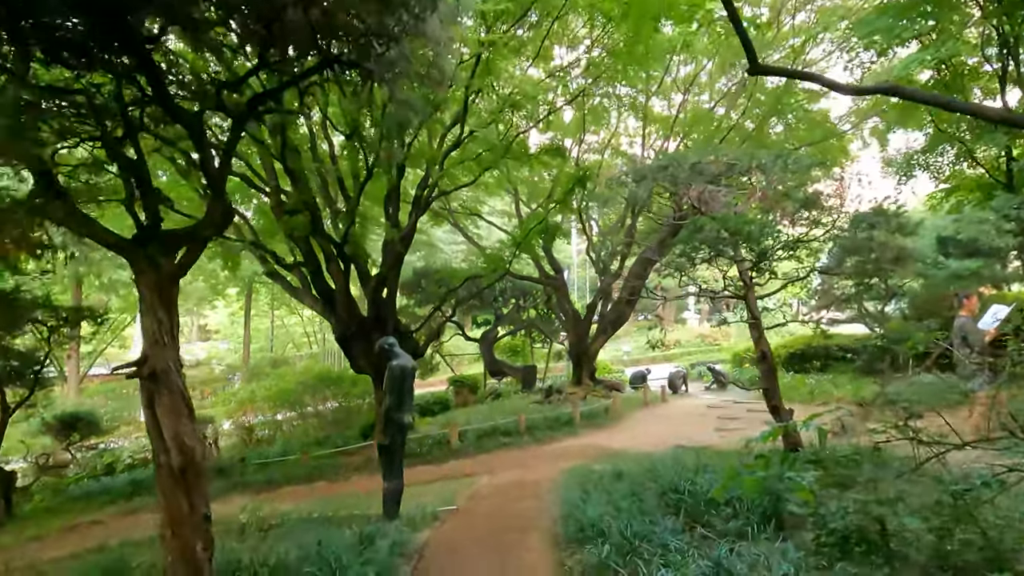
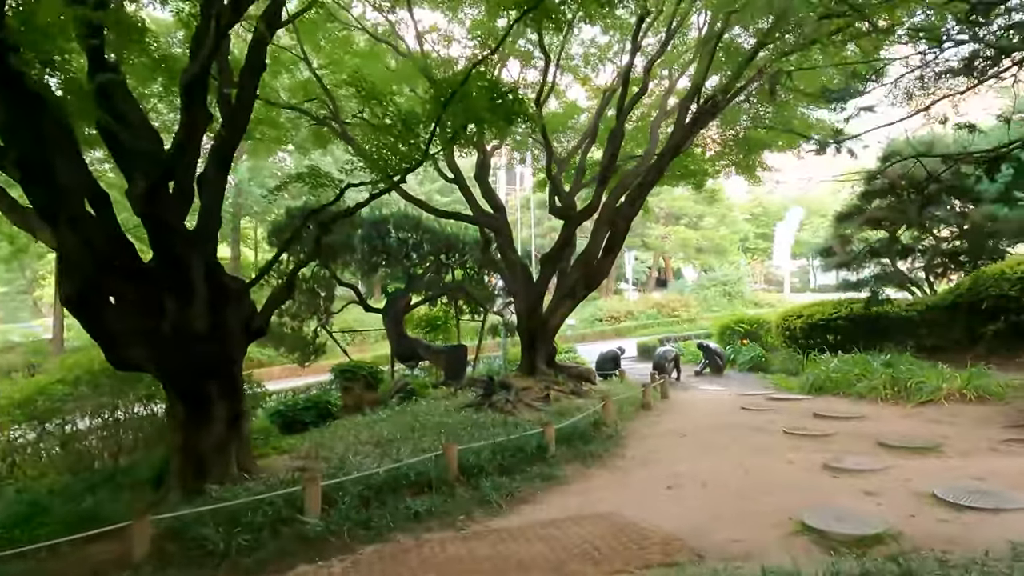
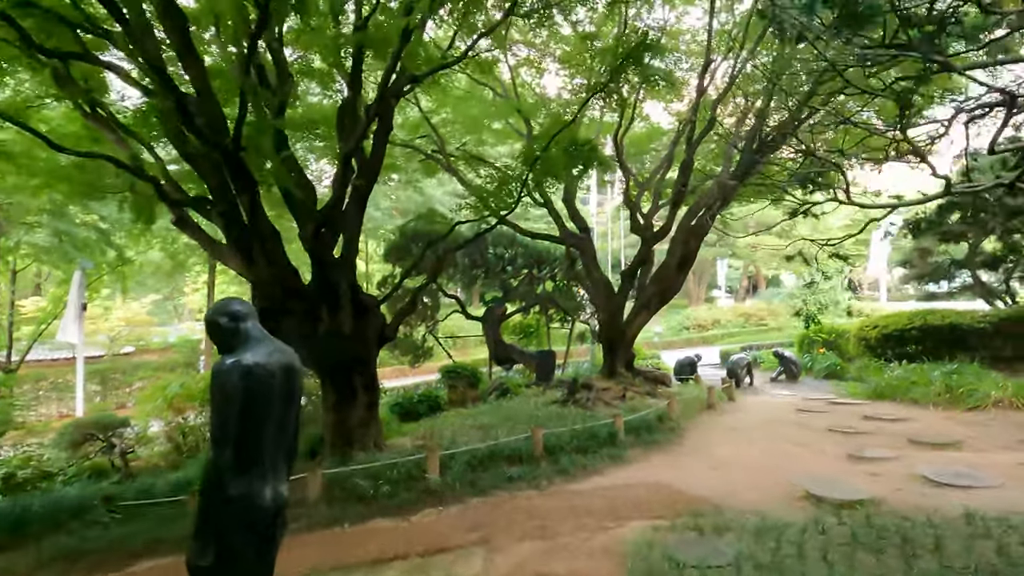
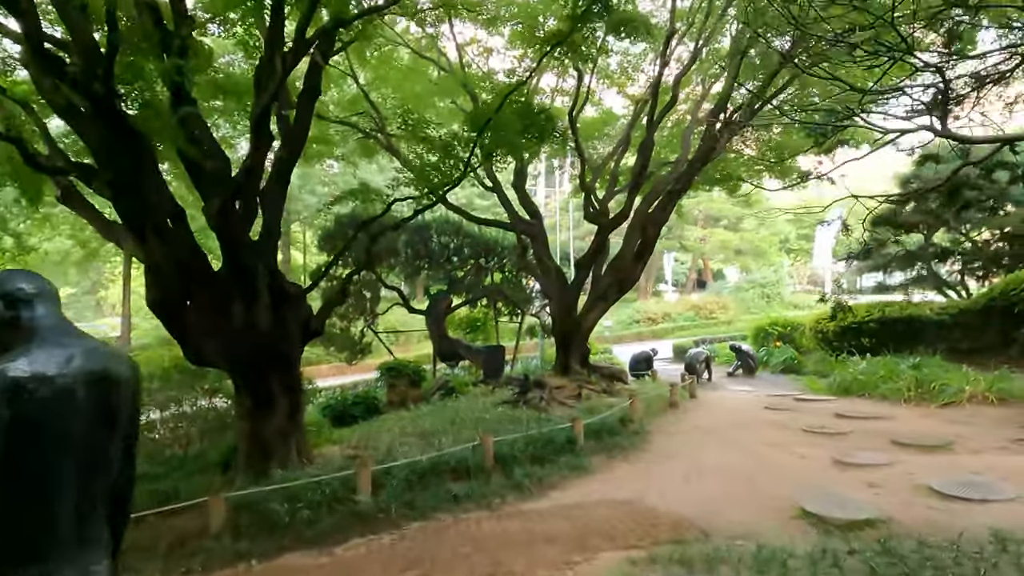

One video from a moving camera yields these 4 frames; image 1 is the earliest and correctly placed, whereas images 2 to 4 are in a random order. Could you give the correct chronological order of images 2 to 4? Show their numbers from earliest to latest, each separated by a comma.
3, 4, 2
